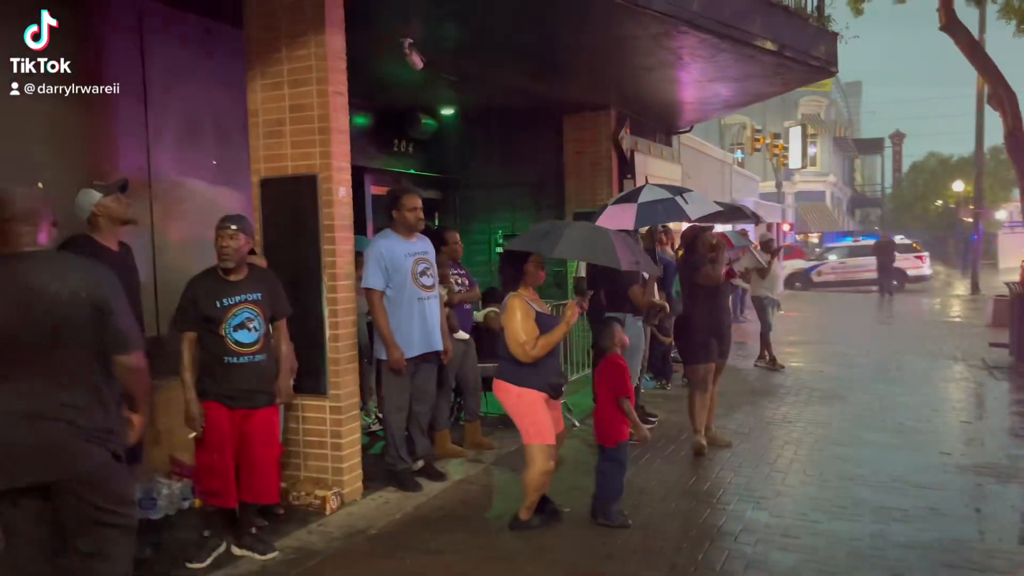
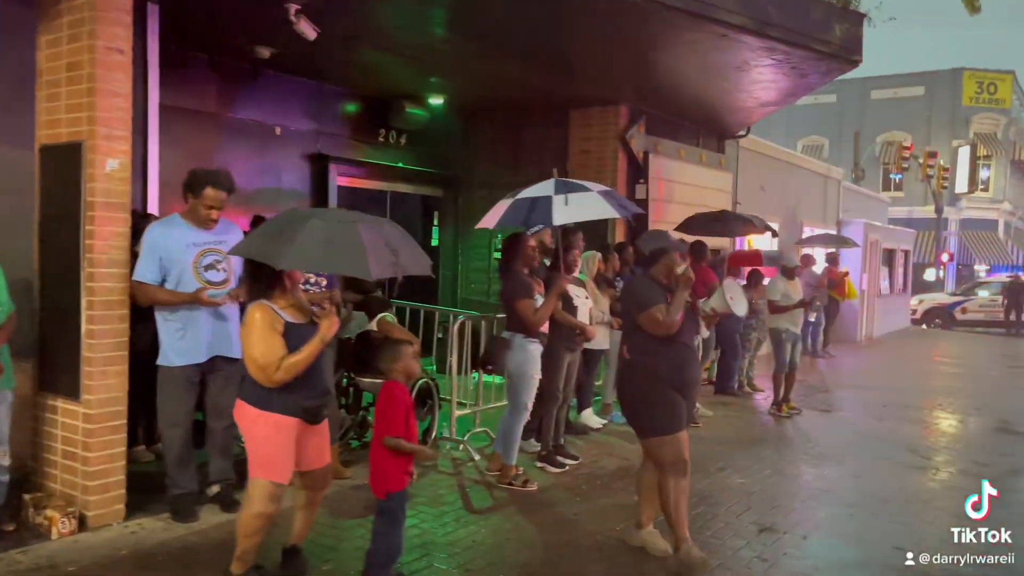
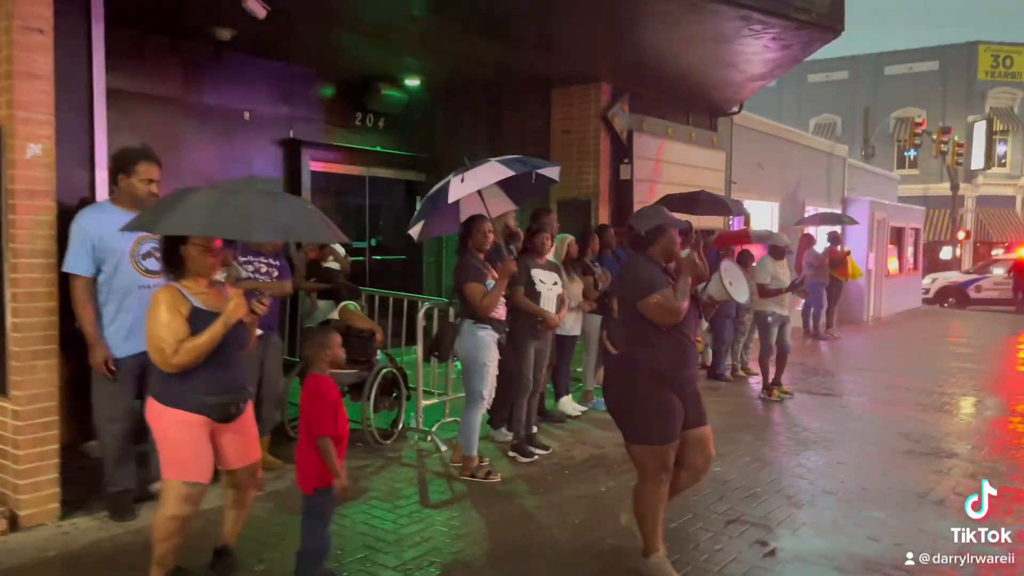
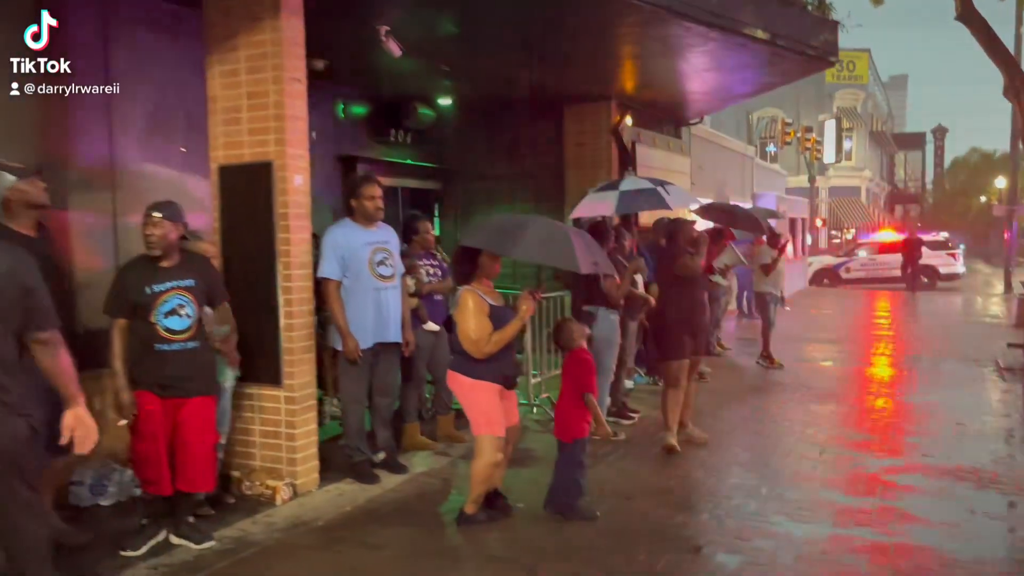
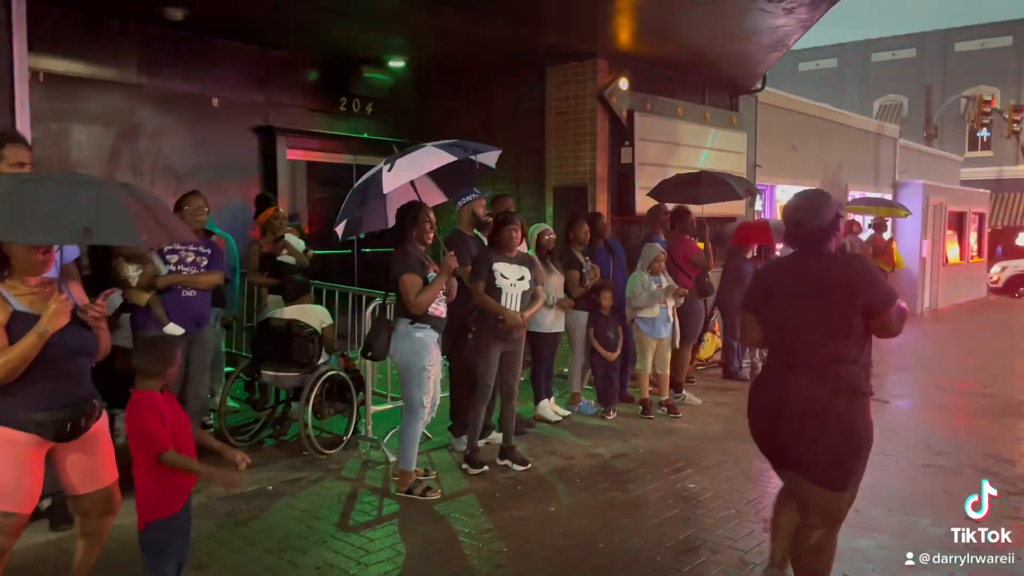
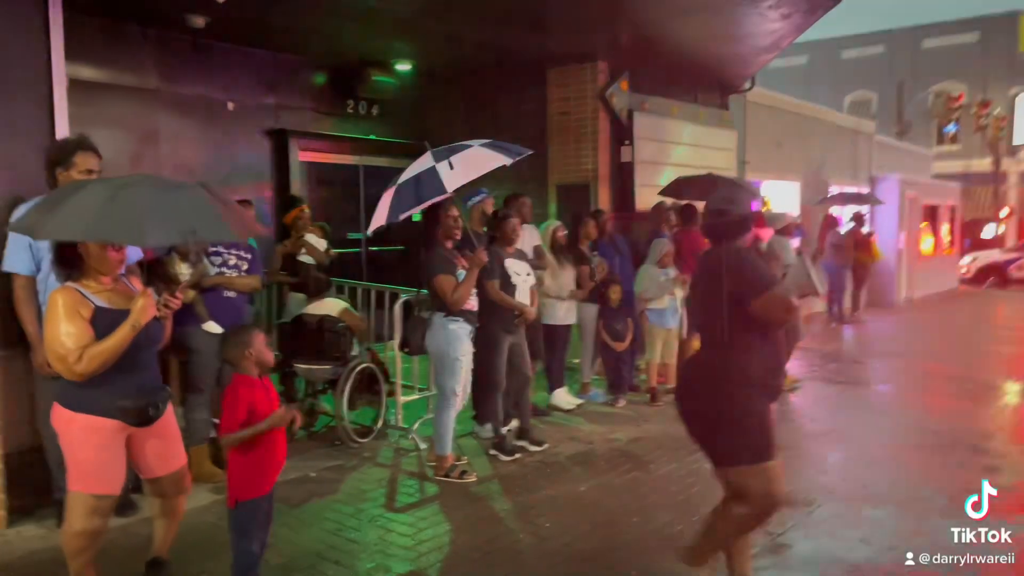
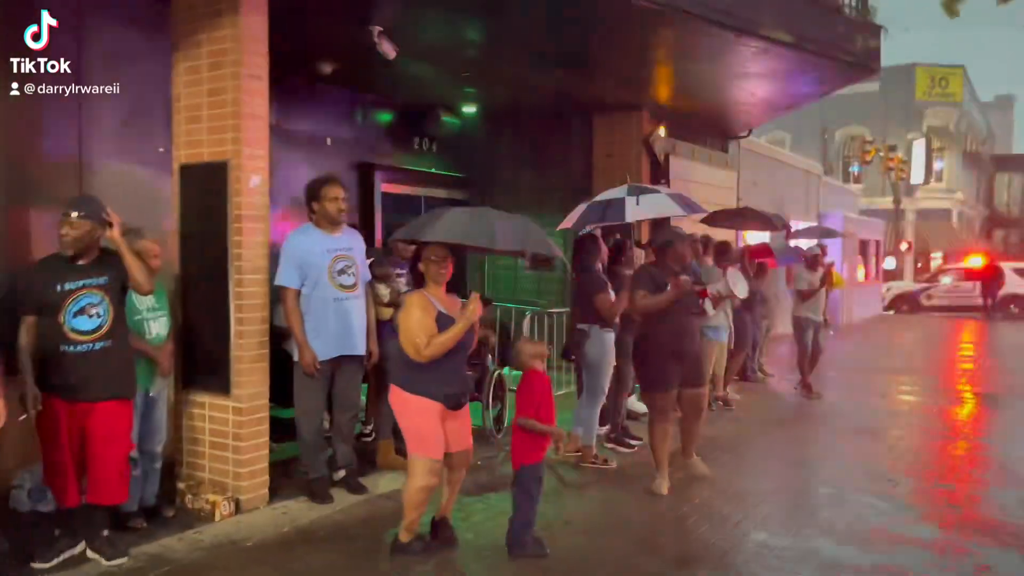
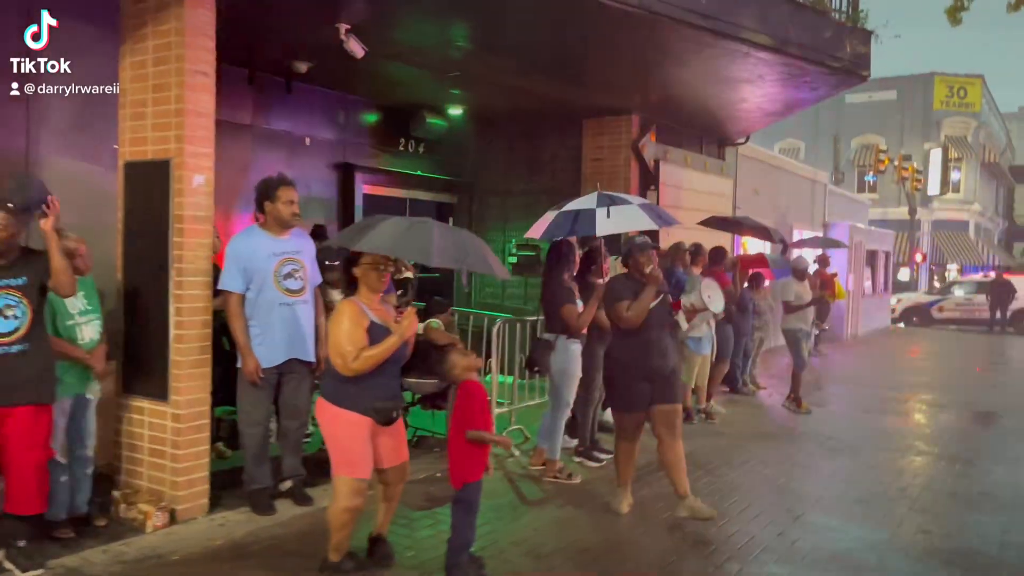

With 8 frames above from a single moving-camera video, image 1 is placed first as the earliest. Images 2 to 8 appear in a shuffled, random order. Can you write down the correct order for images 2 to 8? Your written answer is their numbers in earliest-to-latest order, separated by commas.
4, 7, 8, 2, 3, 6, 5
